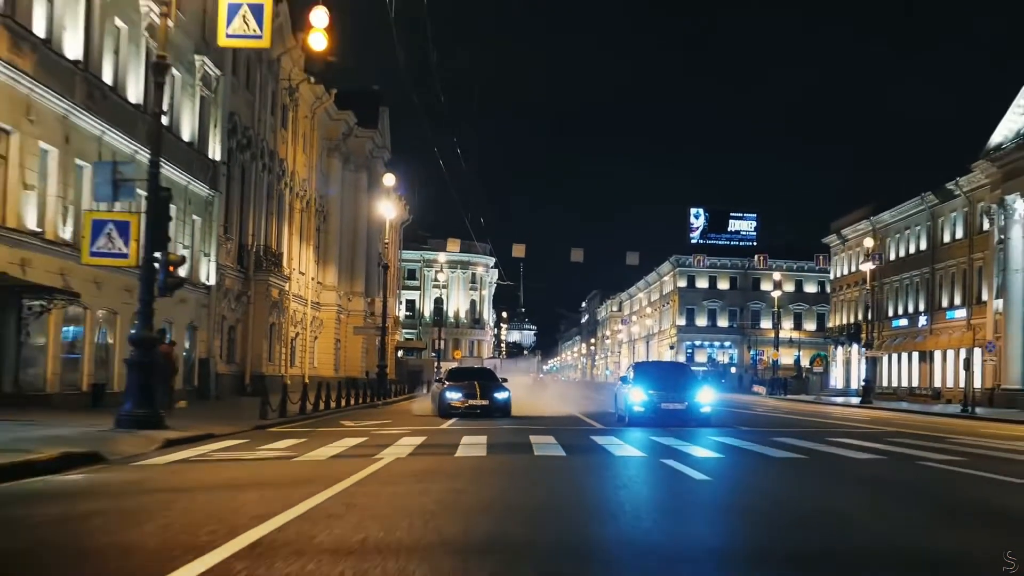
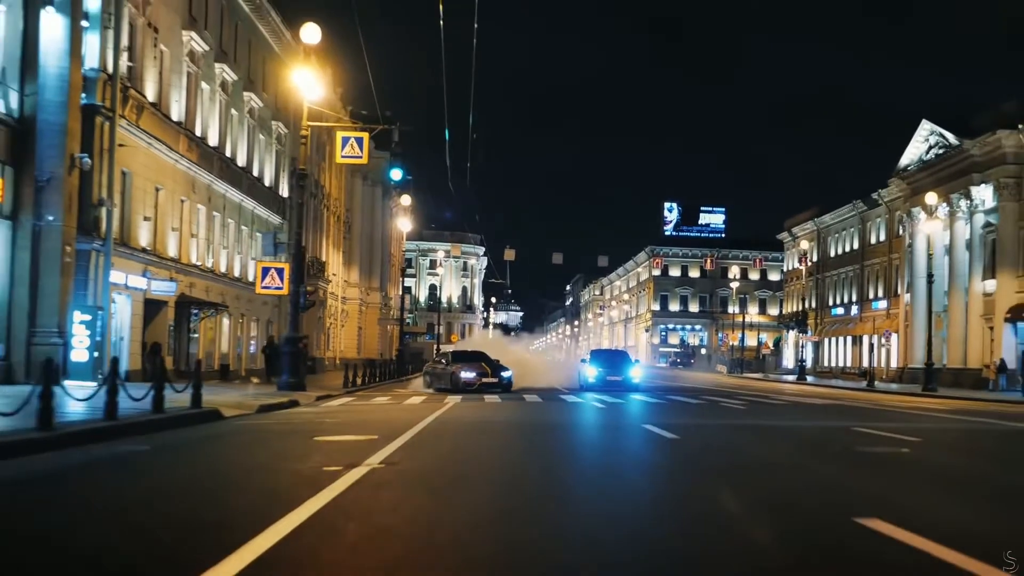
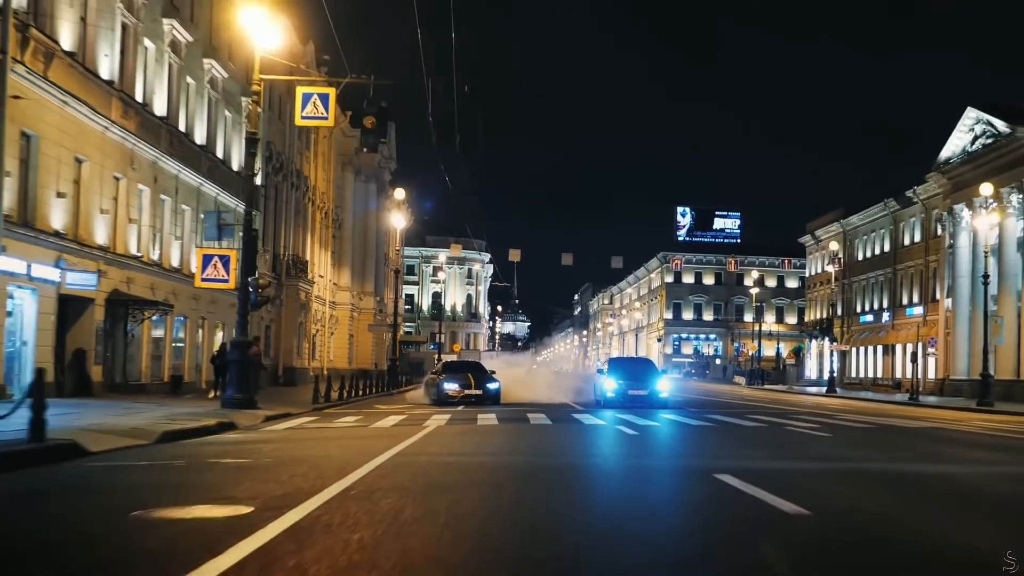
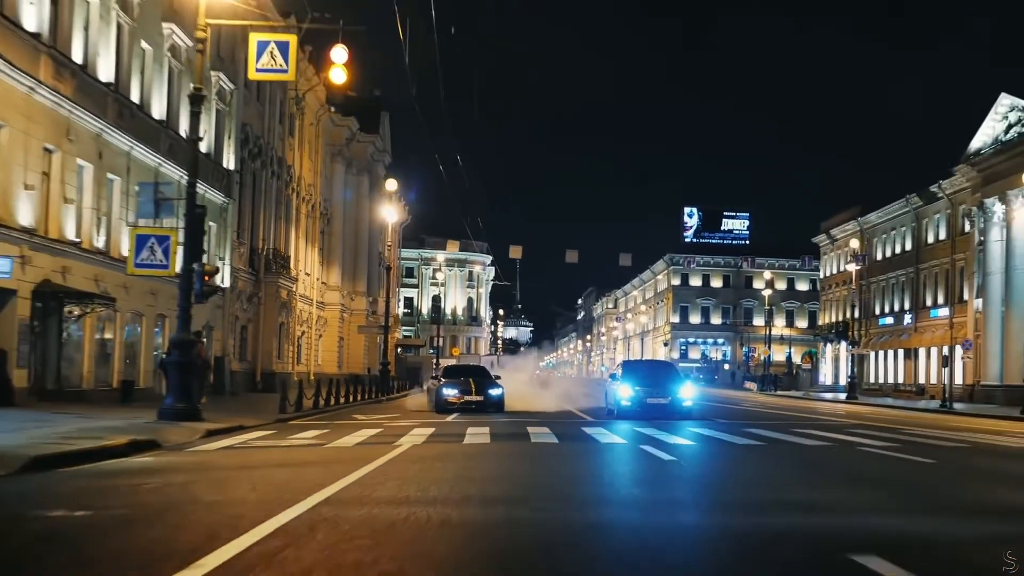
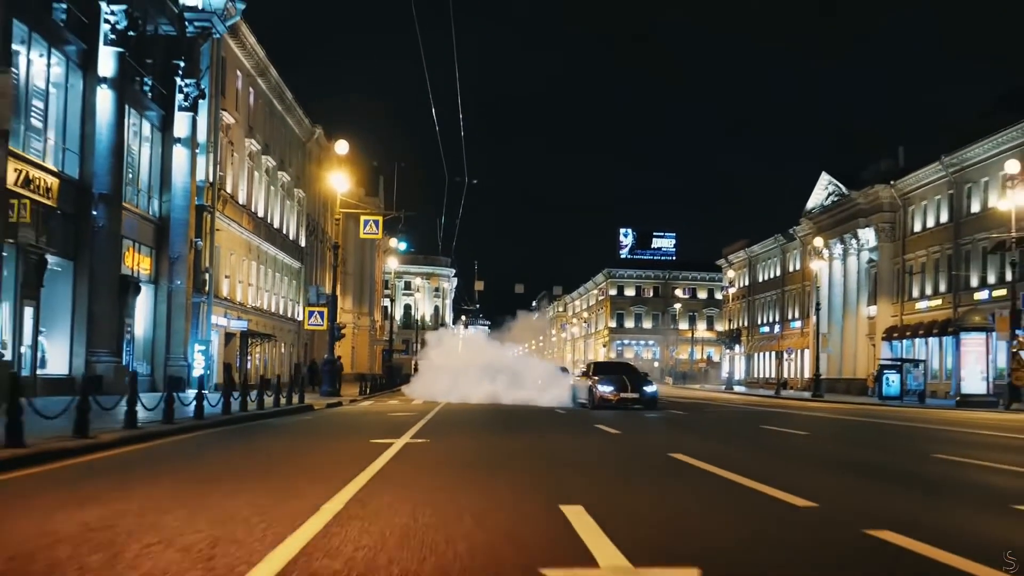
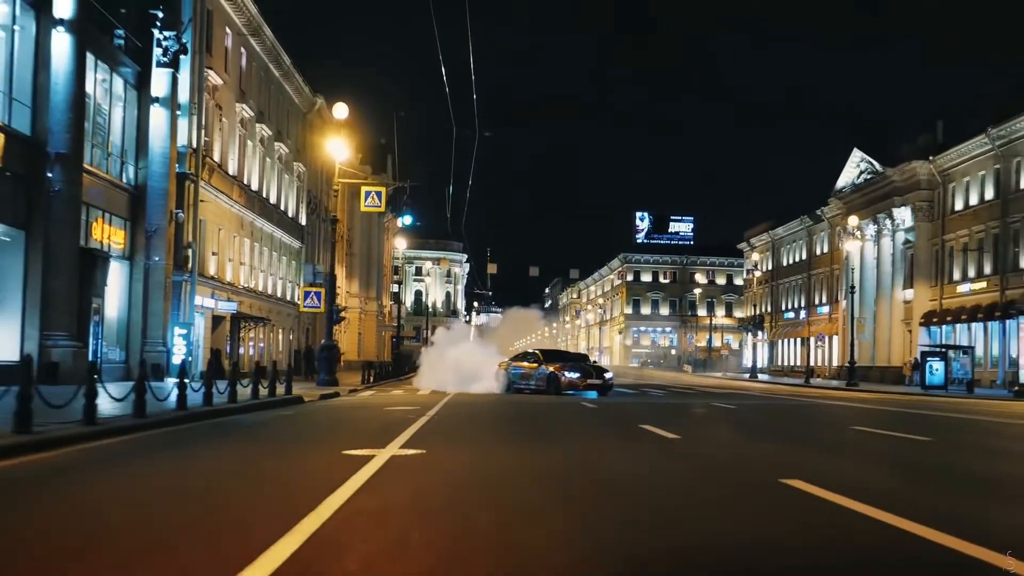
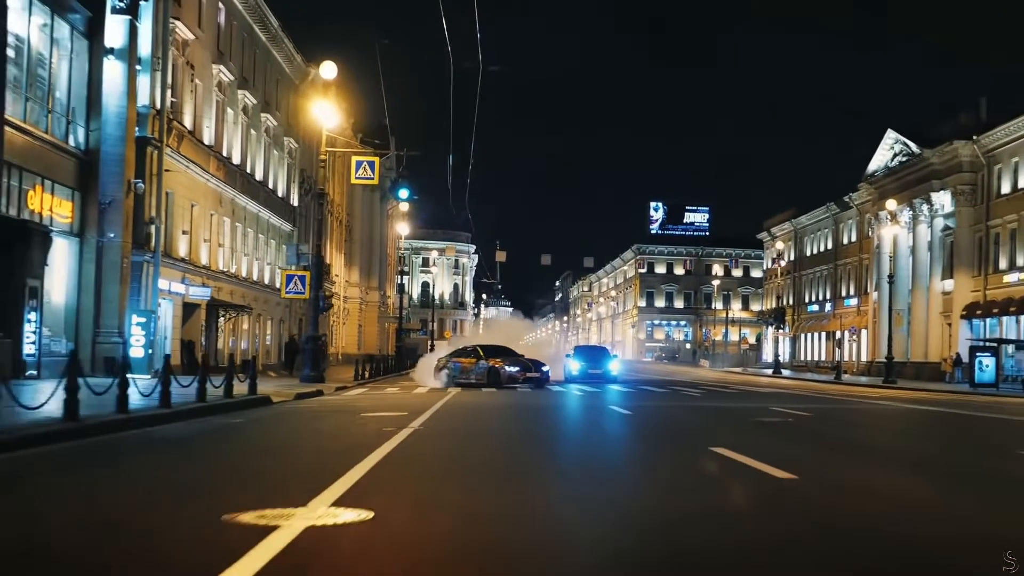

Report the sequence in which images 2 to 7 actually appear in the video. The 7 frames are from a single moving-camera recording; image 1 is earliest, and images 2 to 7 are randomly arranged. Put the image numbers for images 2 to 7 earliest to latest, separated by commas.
4, 3, 2, 7, 6, 5
